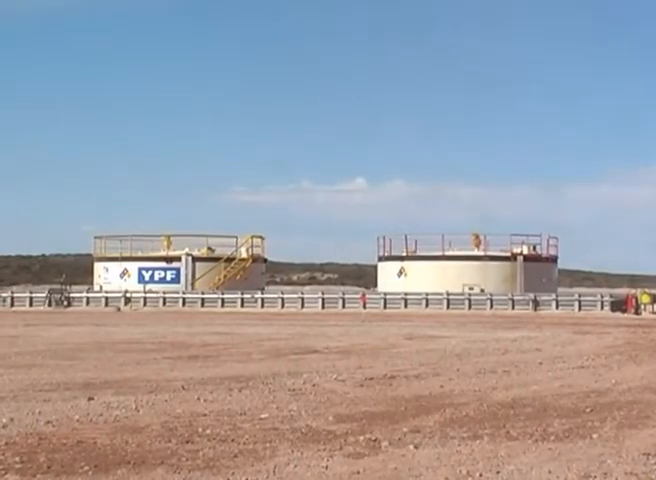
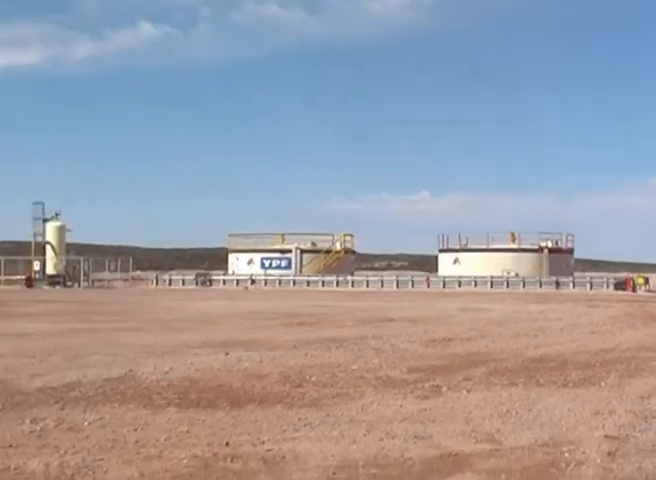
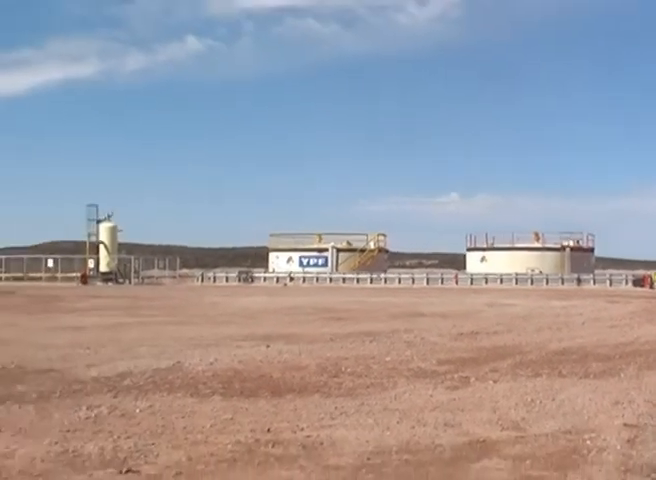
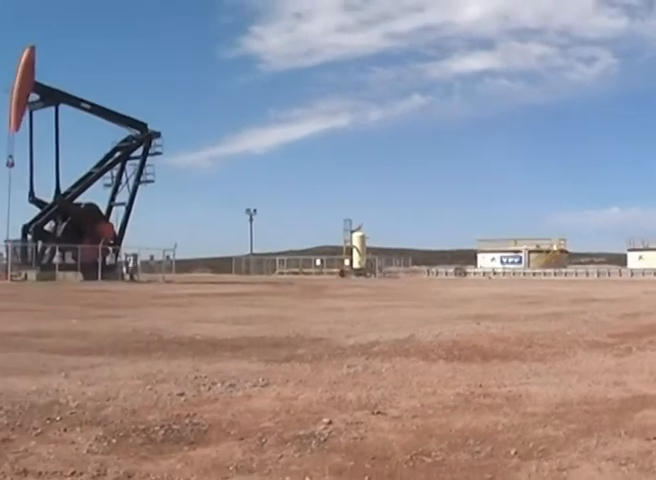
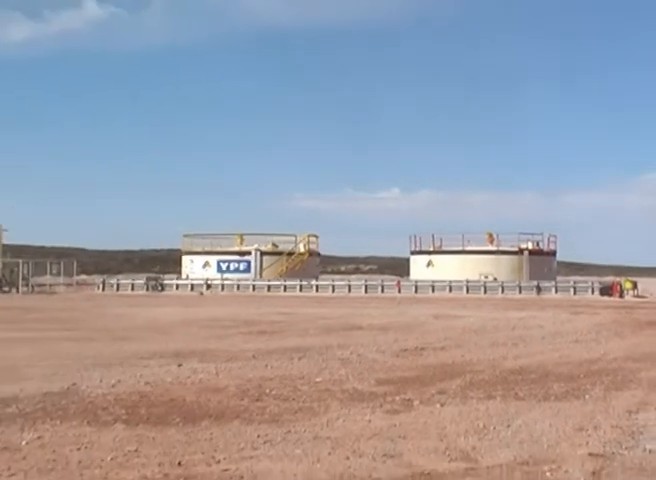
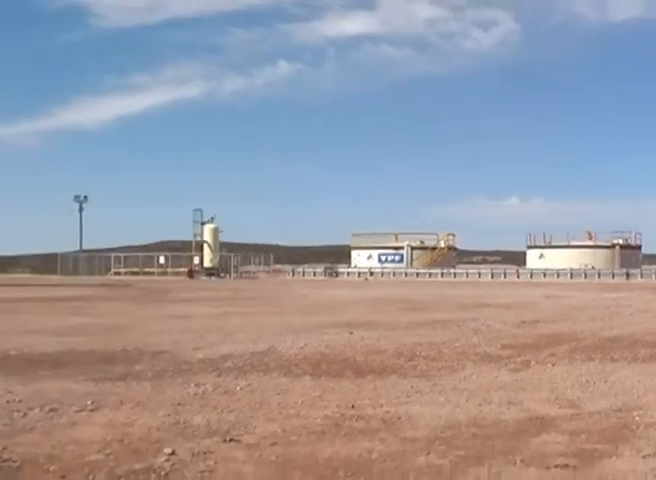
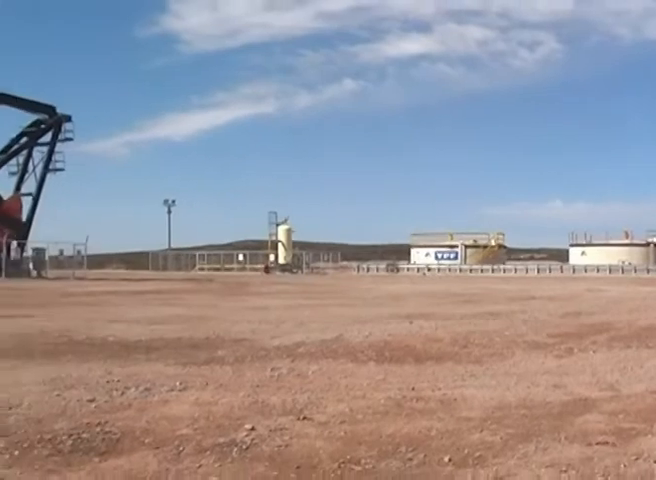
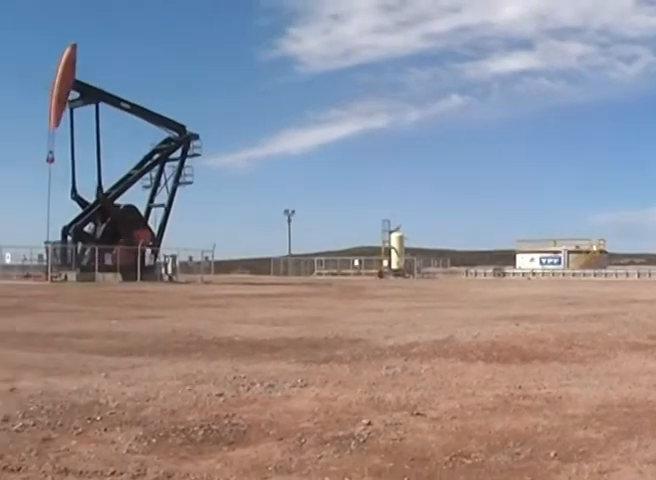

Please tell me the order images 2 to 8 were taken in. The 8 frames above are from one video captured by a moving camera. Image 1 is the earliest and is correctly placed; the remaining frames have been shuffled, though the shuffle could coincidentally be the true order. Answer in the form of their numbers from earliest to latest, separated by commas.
5, 2, 3, 6, 7, 4, 8
